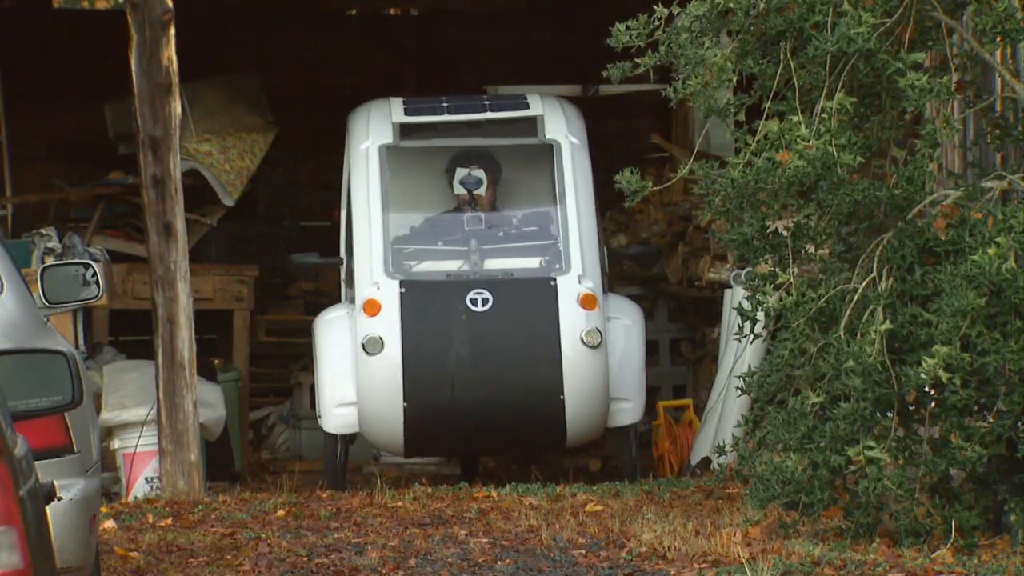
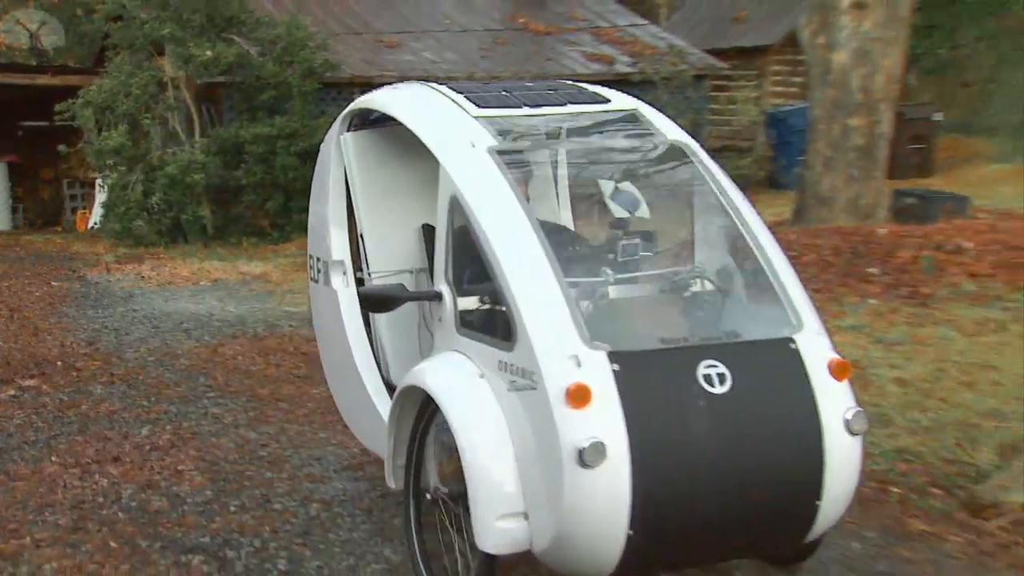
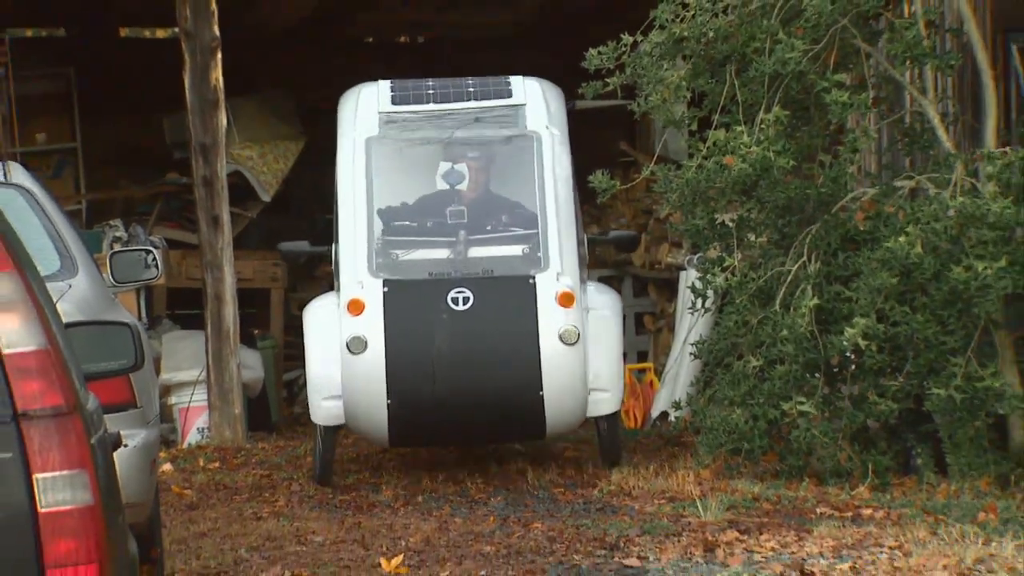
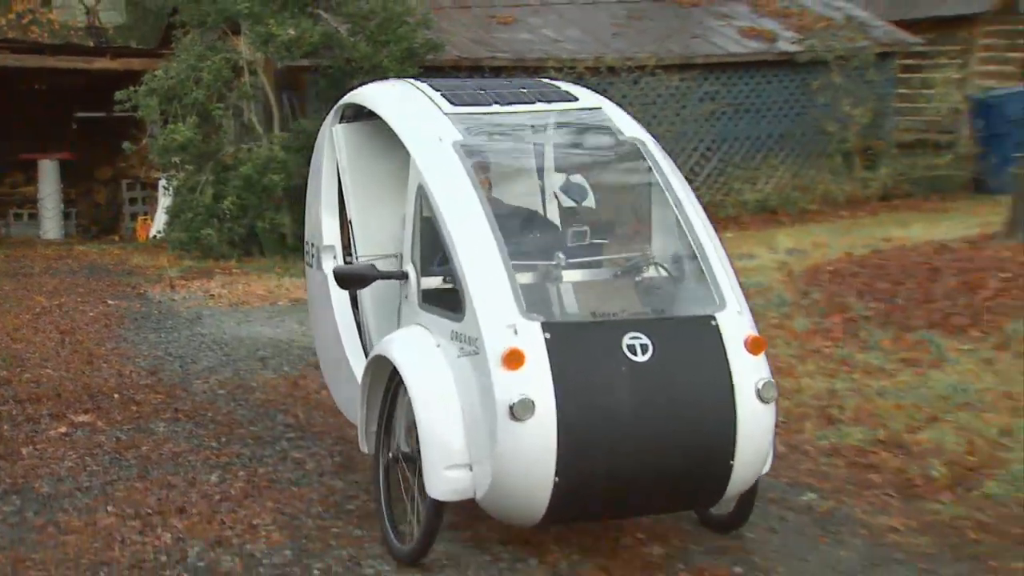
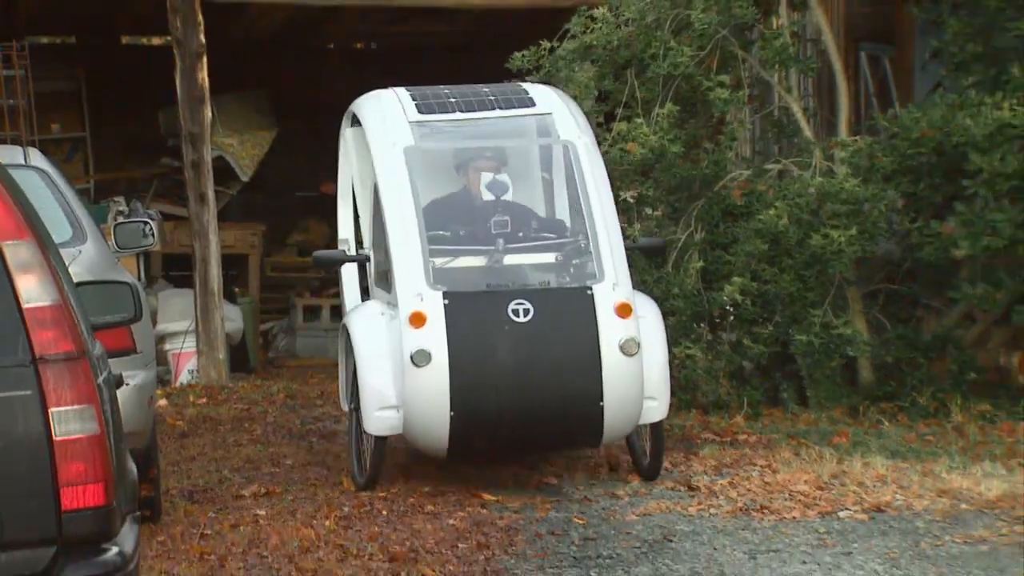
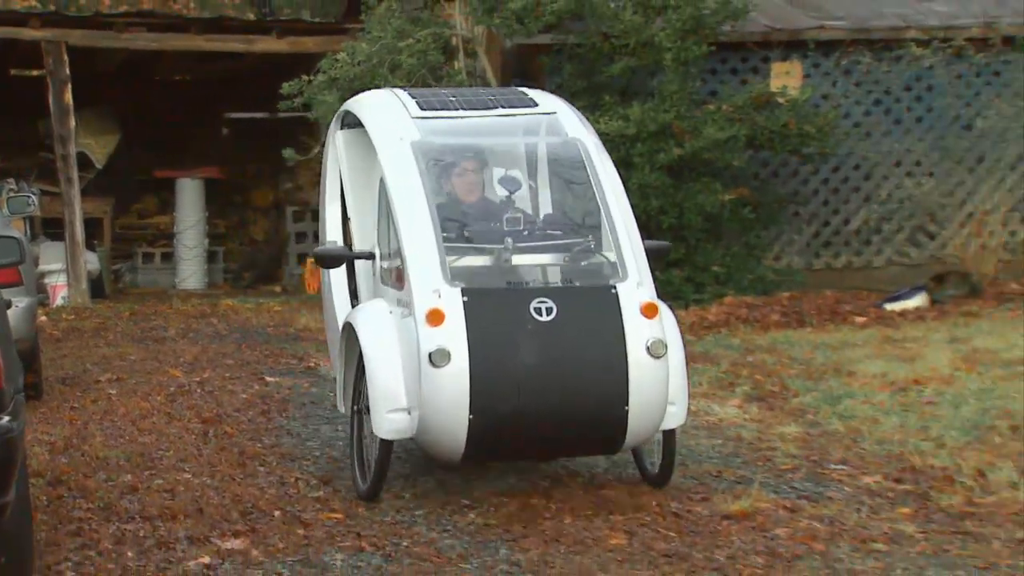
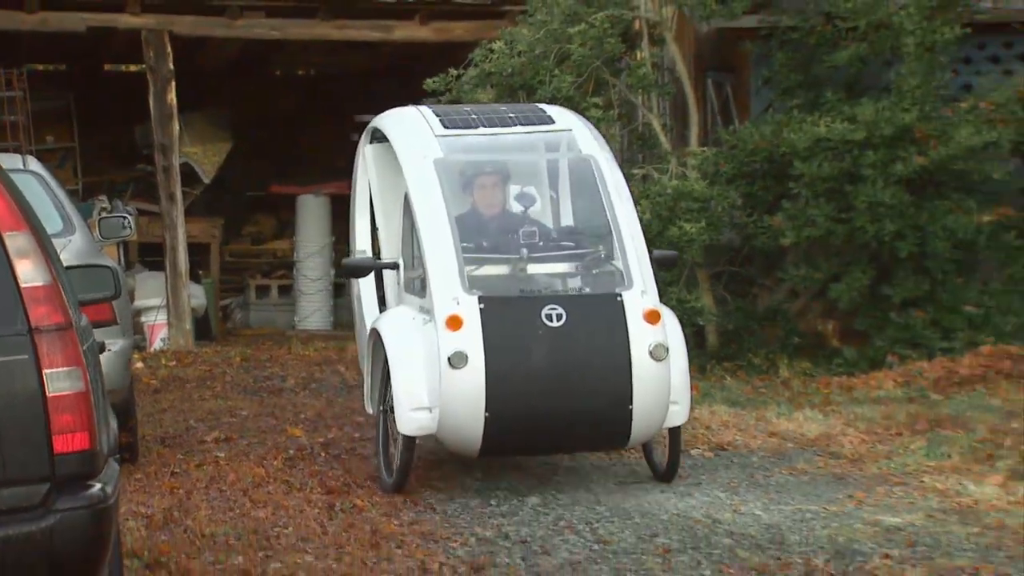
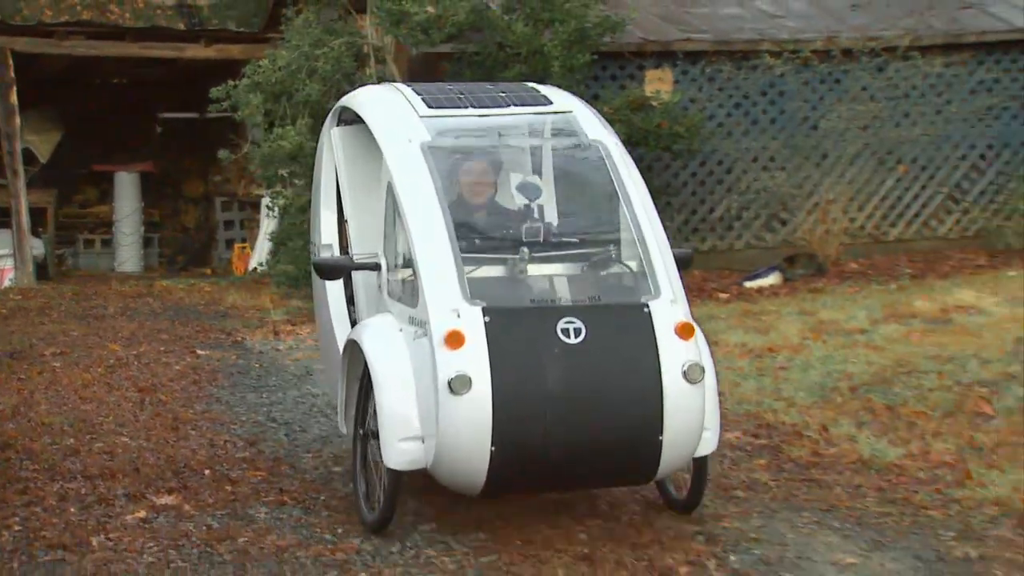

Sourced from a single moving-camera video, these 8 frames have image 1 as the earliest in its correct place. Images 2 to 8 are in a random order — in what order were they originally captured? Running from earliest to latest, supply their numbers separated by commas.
3, 5, 7, 6, 8, 4, 2
